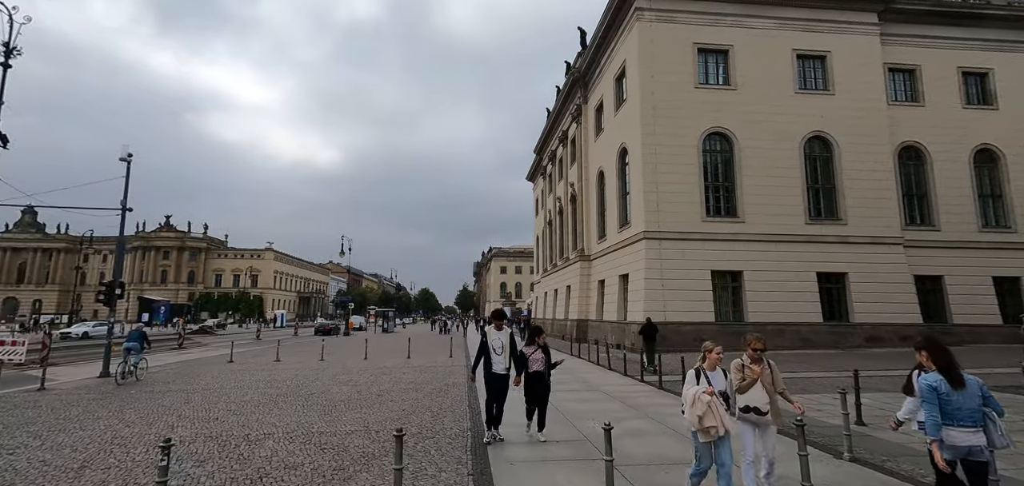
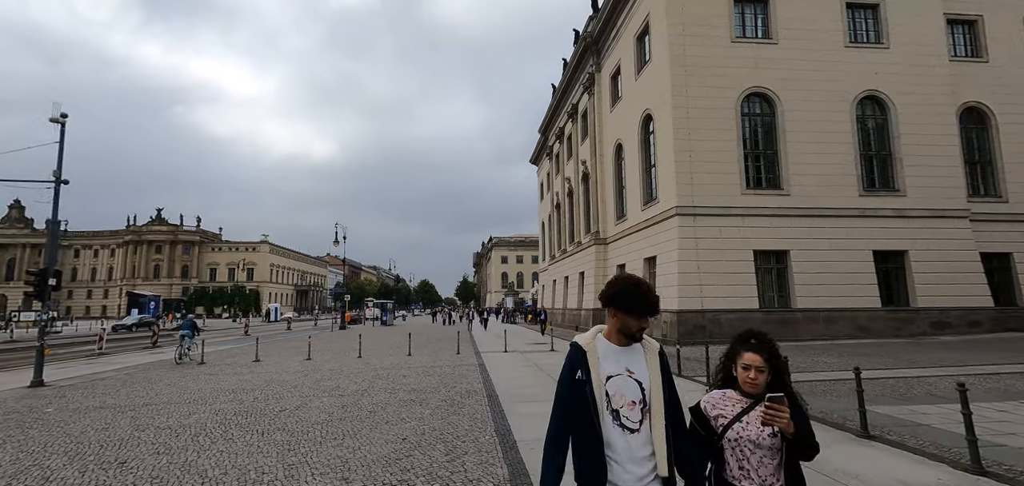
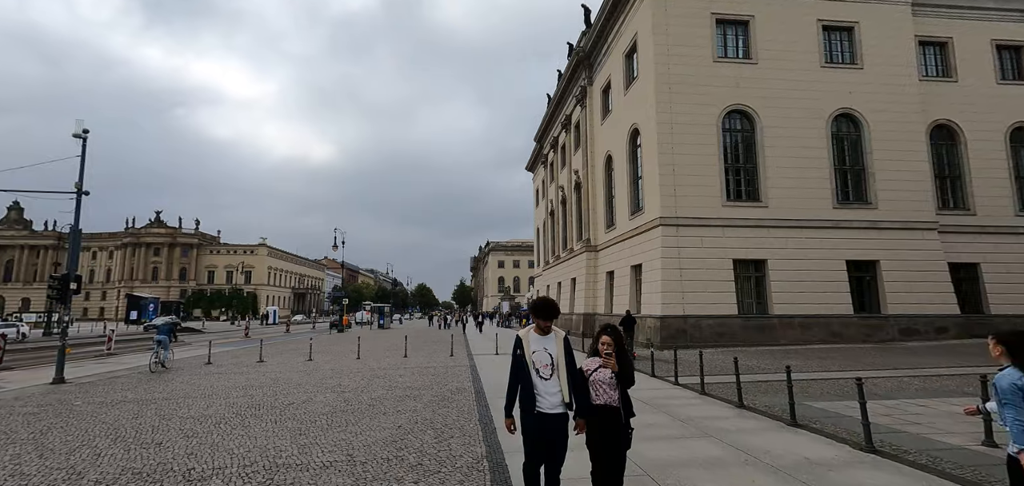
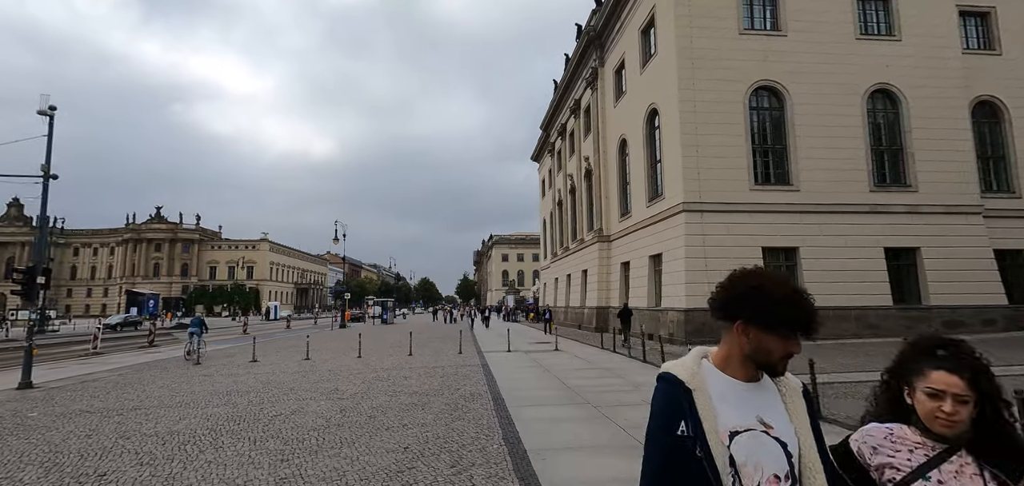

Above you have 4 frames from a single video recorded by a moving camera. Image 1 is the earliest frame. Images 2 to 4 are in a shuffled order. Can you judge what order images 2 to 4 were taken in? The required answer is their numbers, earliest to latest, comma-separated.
3, 2, 4
